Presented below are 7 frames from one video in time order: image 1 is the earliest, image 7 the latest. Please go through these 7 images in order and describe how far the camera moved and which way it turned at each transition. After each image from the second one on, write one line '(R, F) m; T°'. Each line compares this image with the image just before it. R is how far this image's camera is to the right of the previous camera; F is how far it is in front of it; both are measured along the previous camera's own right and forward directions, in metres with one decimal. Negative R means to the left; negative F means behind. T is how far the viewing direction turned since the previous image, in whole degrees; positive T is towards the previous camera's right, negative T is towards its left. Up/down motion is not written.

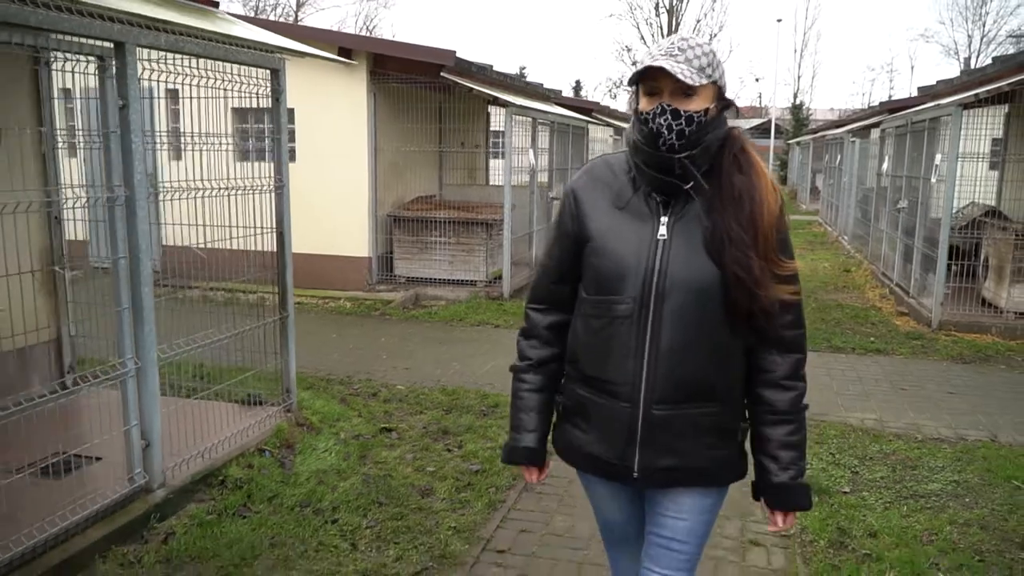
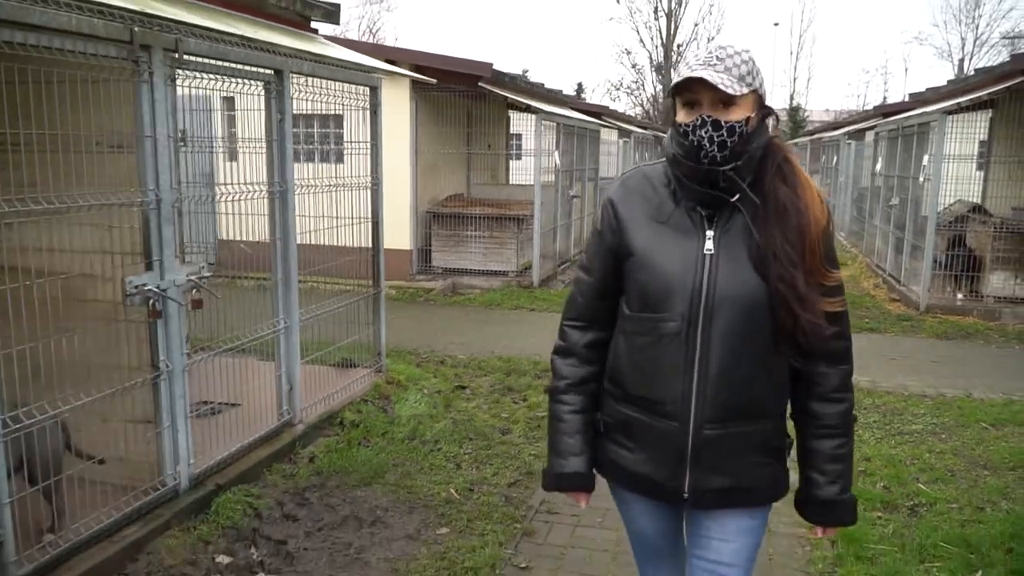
(-0.4, -1.0) m; 0°
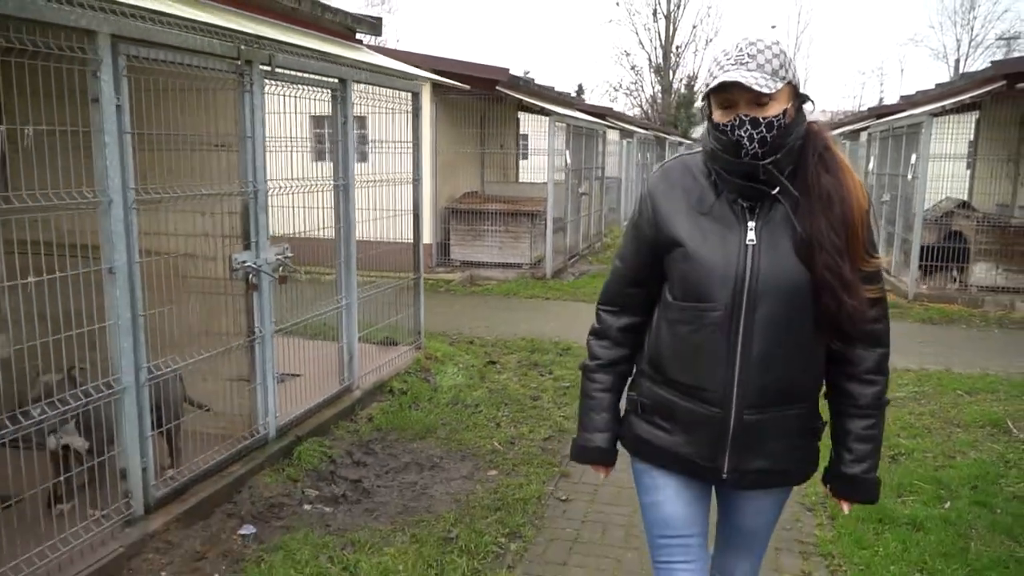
(-0.2, -0.7) m; 0°
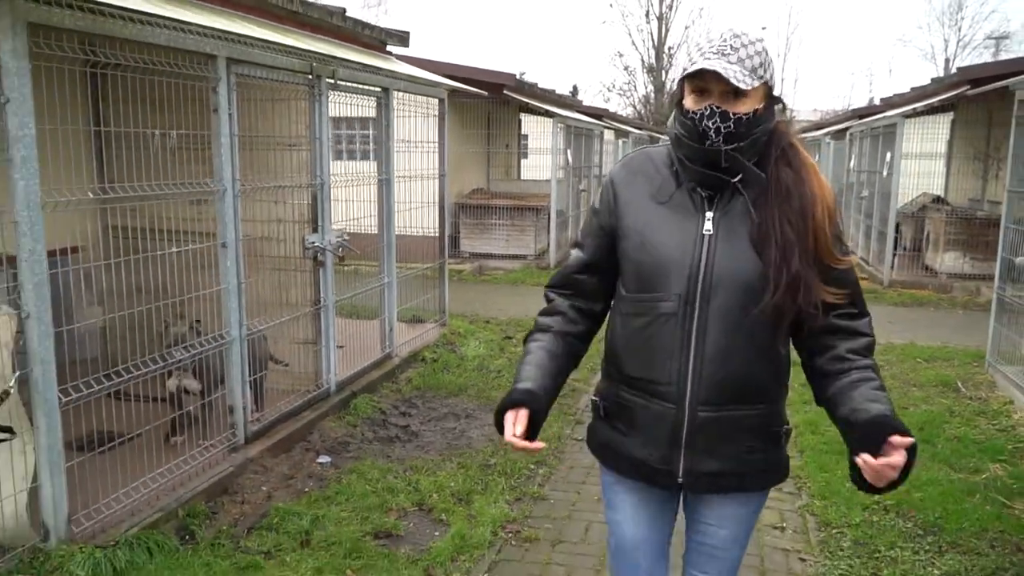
(-0.2, -0.9) m; 0°
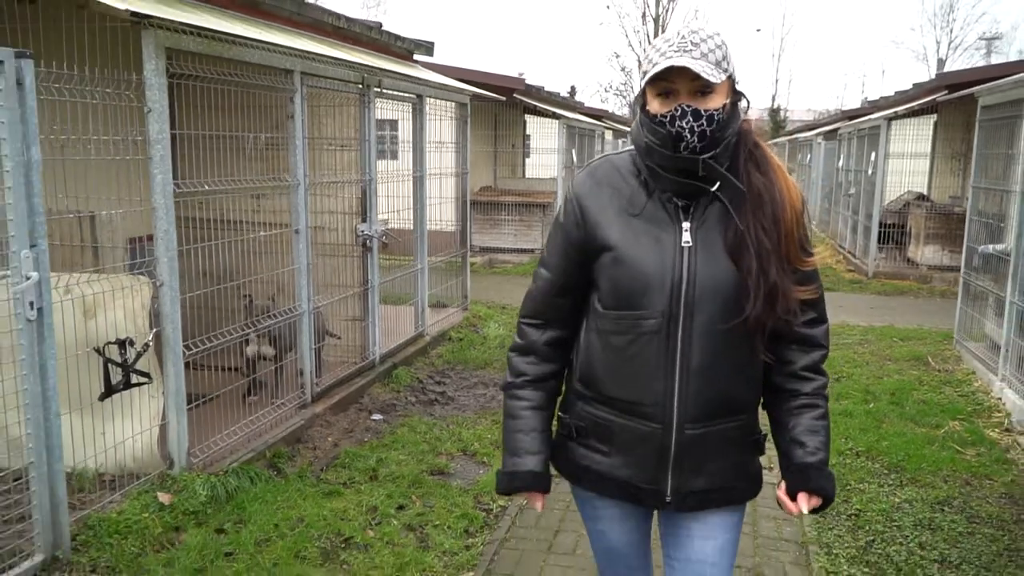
(-0.2, -0.8) m; 0°
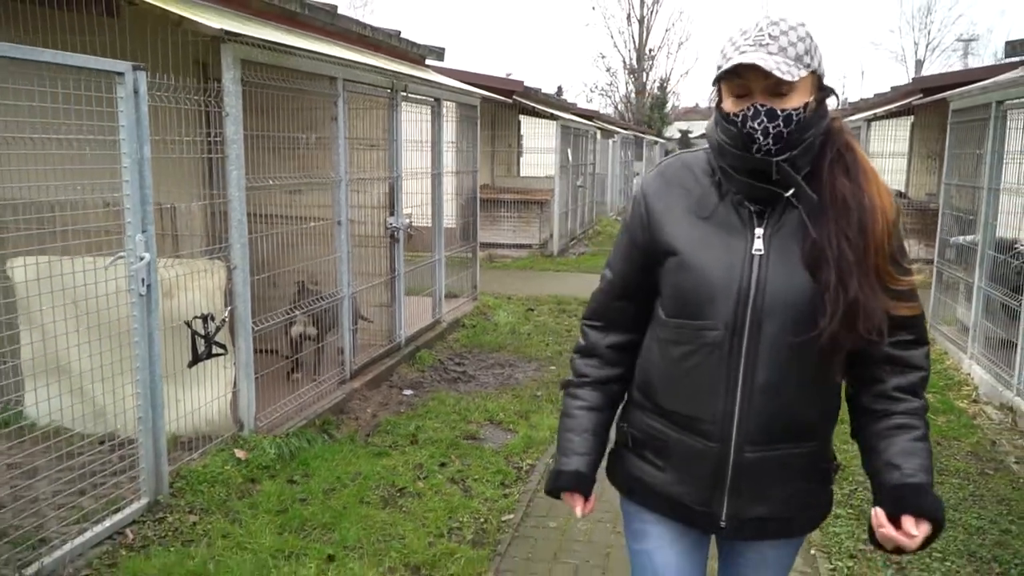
(-0.2, -0.6) m; +1°
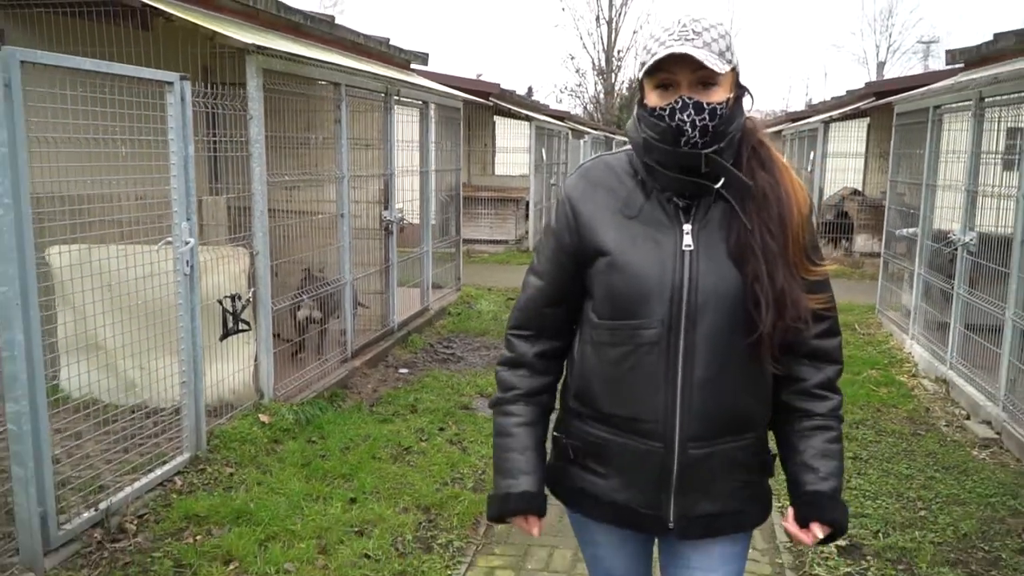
(-0.1, -0.6) m; +2°
